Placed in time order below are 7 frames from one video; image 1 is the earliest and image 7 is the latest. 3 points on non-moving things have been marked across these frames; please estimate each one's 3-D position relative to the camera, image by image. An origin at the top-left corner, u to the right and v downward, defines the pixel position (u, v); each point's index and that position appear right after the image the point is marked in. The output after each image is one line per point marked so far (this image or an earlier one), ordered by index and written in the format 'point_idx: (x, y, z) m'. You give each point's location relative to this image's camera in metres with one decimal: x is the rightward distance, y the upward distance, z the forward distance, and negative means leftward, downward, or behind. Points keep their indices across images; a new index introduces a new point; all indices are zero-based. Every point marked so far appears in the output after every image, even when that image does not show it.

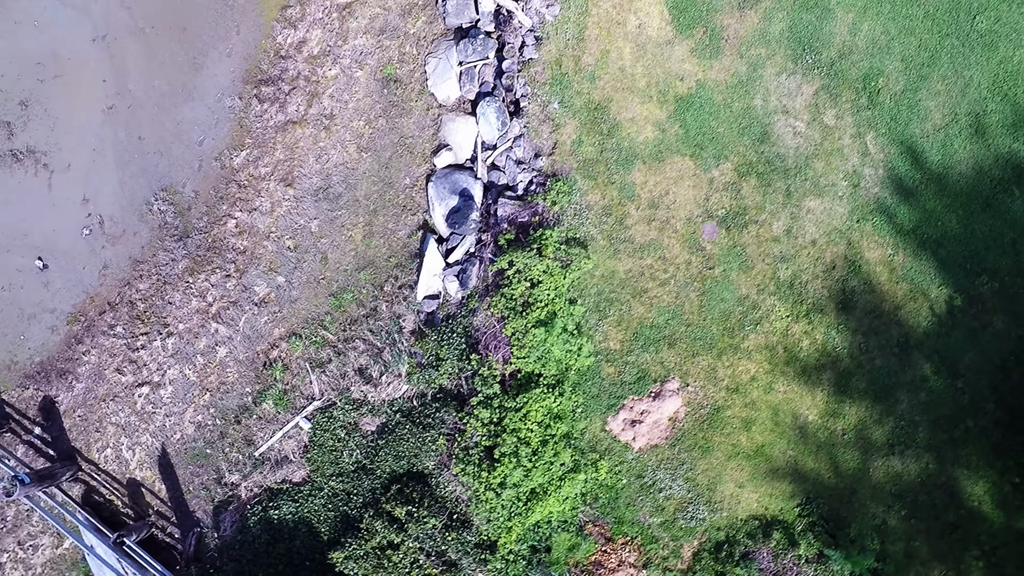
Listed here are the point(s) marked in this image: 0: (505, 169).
0: (-0.1, +2.1, +11.9) m
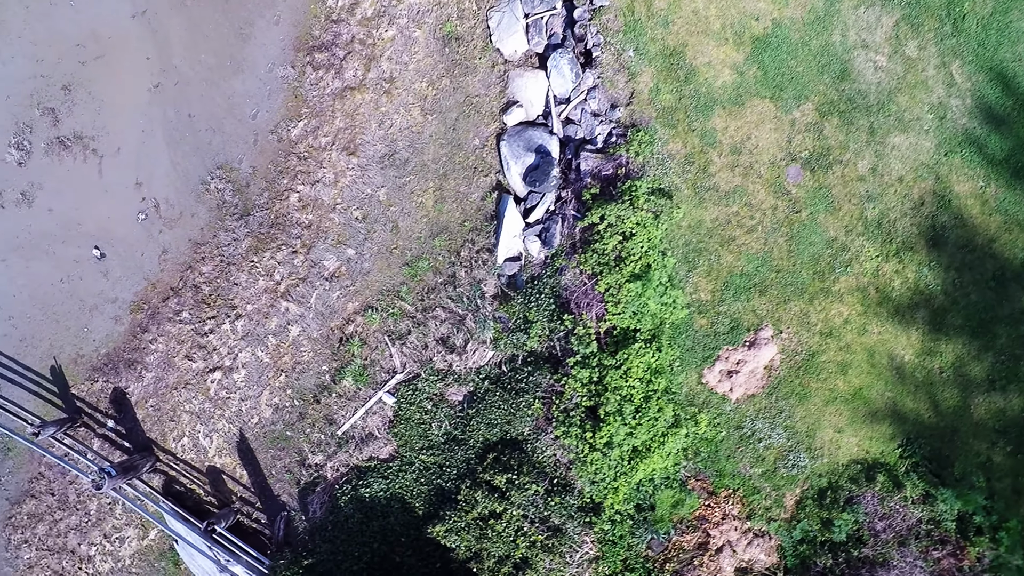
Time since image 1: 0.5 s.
0: (+1.2, +2.8, +11.6) m
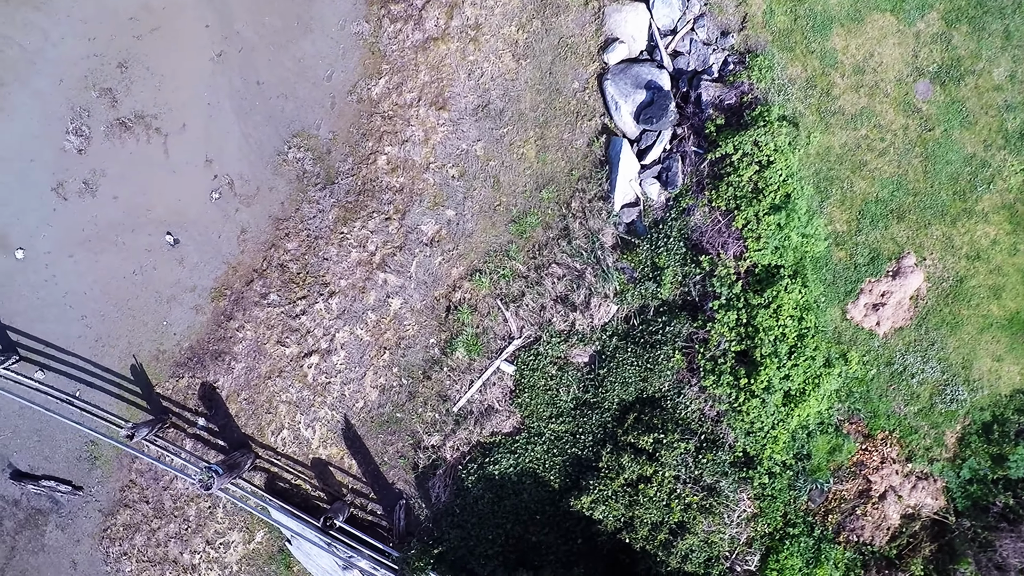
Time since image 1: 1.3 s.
0: (+2.8, +3.7, +10.8) m
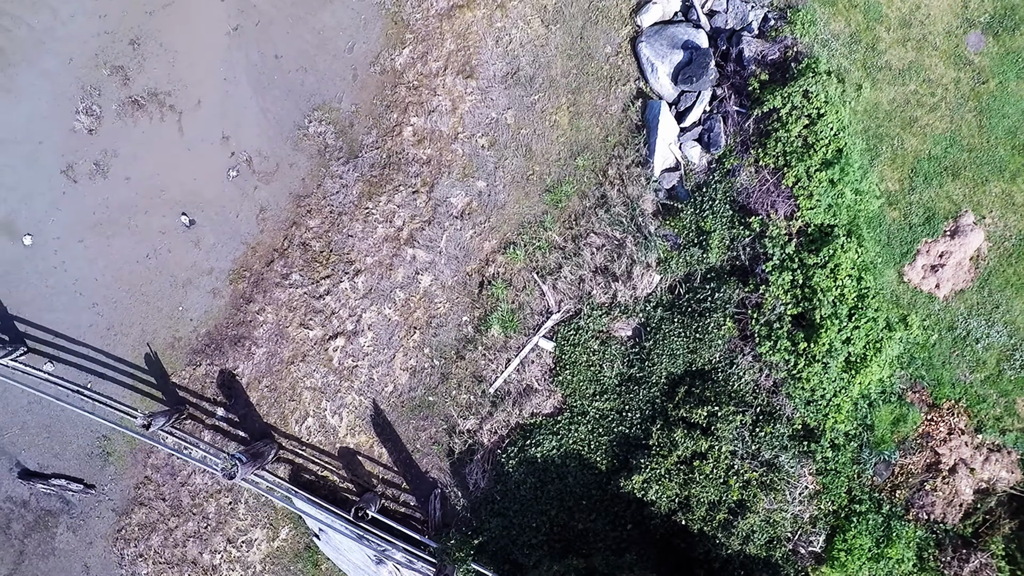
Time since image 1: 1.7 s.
0: (+3.3, +4.2, +10.3) m
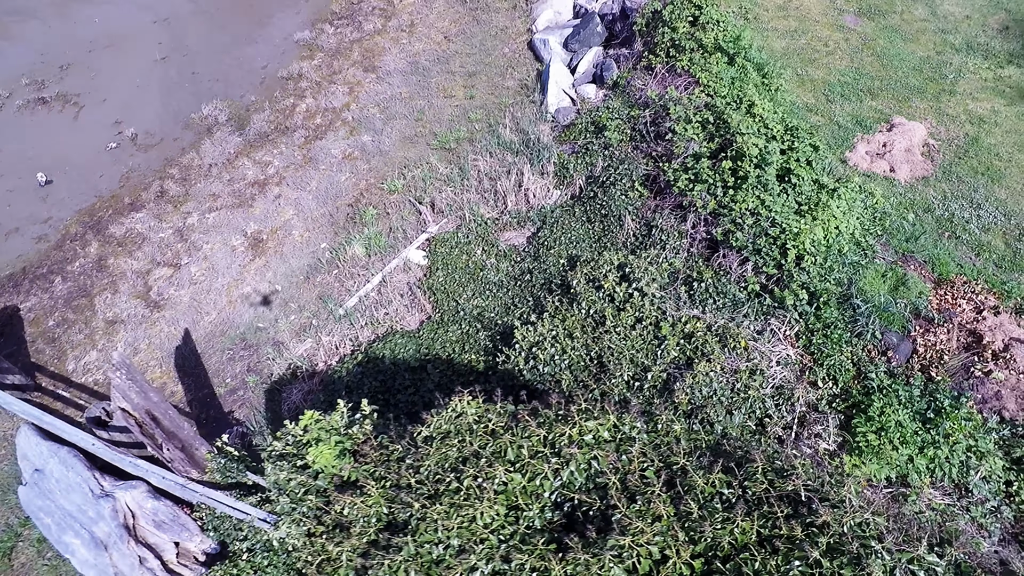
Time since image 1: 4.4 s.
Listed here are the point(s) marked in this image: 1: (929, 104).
0: (+1.7, +4.5, +11.1) m
1: (+5.6, +2.5, +9.2) m
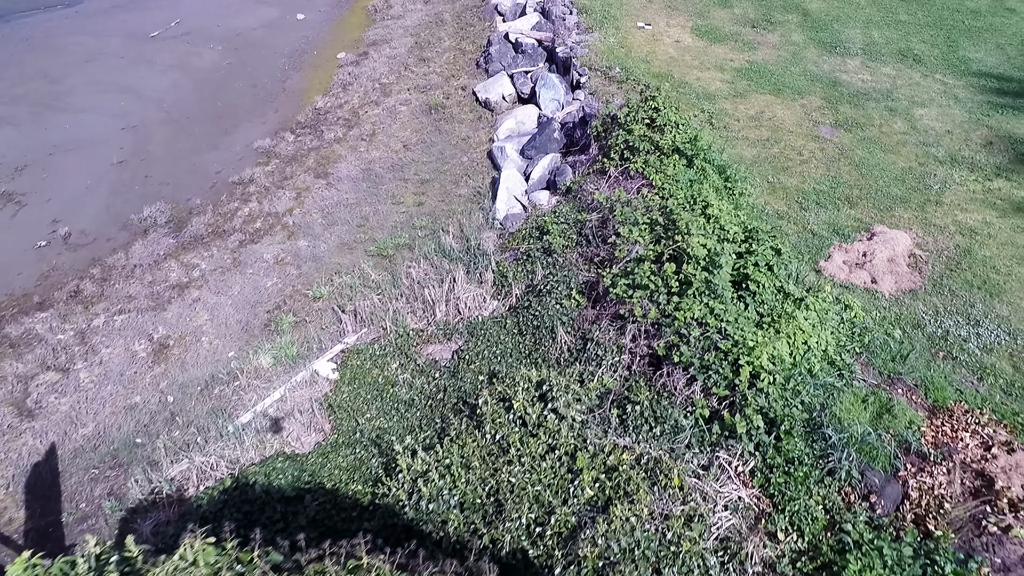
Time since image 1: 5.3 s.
0: (+1.1, +2.6, +10.7) m
1: (+4.9, +0.9, +8.3) m
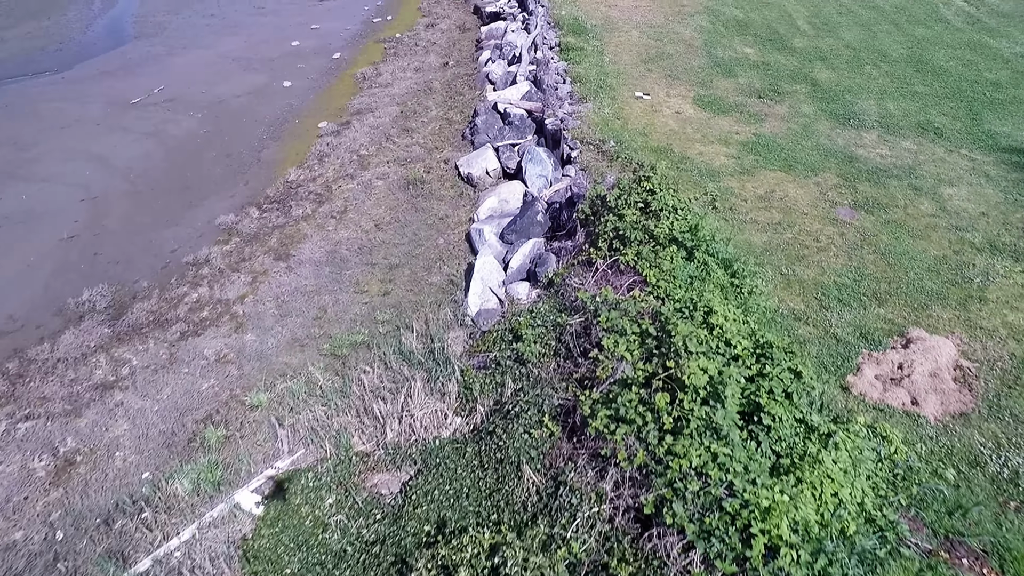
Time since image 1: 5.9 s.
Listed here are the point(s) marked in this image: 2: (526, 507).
0: (+0.8, +1.3, +9.7) m
1: (+4.6, -0.2, +7.1) m
2: (+0.1, -1.5, +5.1) m
